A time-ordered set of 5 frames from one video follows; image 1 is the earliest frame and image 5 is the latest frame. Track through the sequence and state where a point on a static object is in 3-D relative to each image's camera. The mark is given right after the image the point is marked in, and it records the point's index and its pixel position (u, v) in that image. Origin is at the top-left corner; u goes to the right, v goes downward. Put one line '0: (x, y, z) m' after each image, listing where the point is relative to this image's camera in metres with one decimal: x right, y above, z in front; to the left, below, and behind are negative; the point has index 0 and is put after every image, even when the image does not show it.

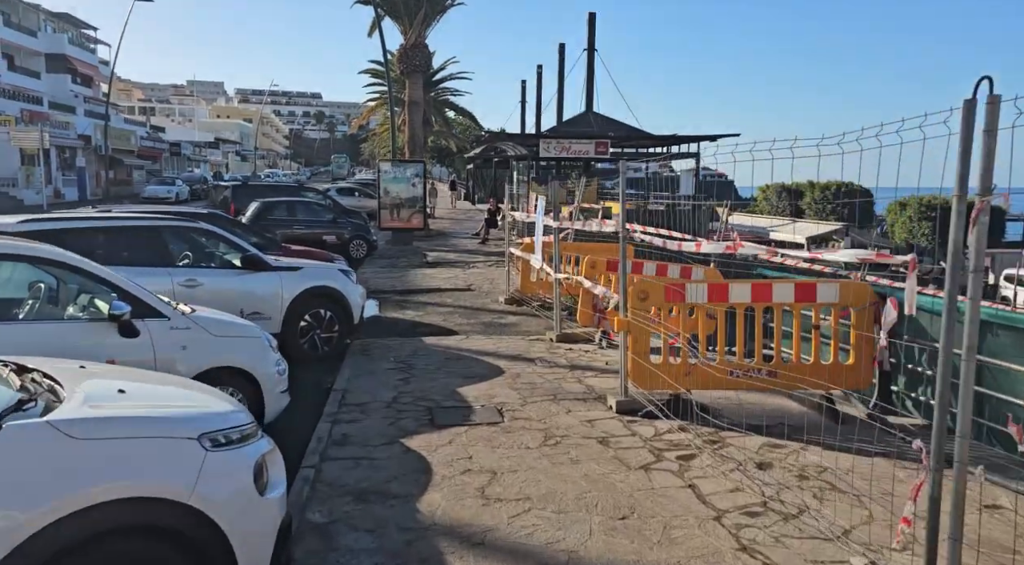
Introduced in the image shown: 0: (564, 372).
0: (+0.5, -0.9, +7.6) m
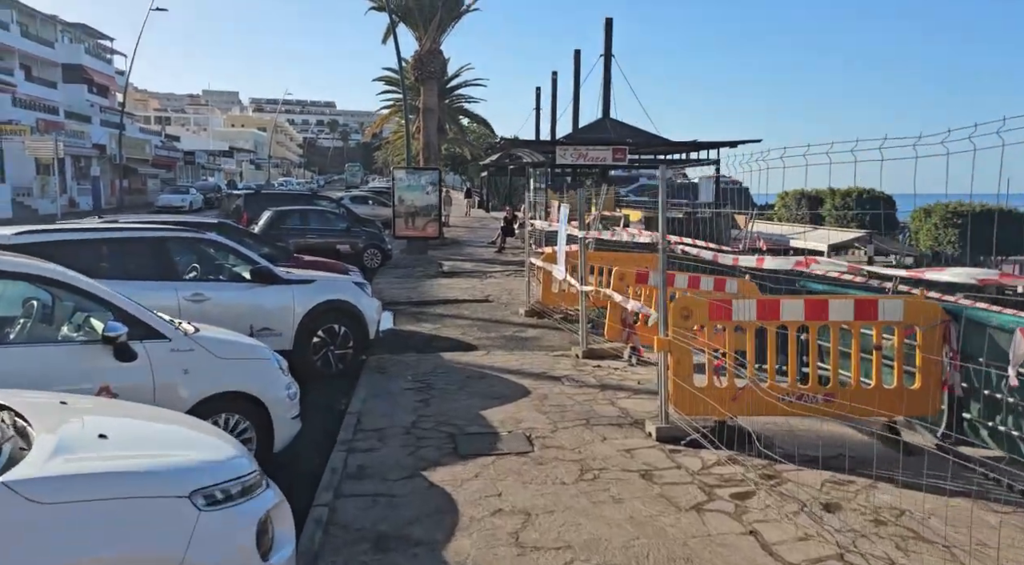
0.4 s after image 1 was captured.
0: (+0.8, -1.1, +7.1) m
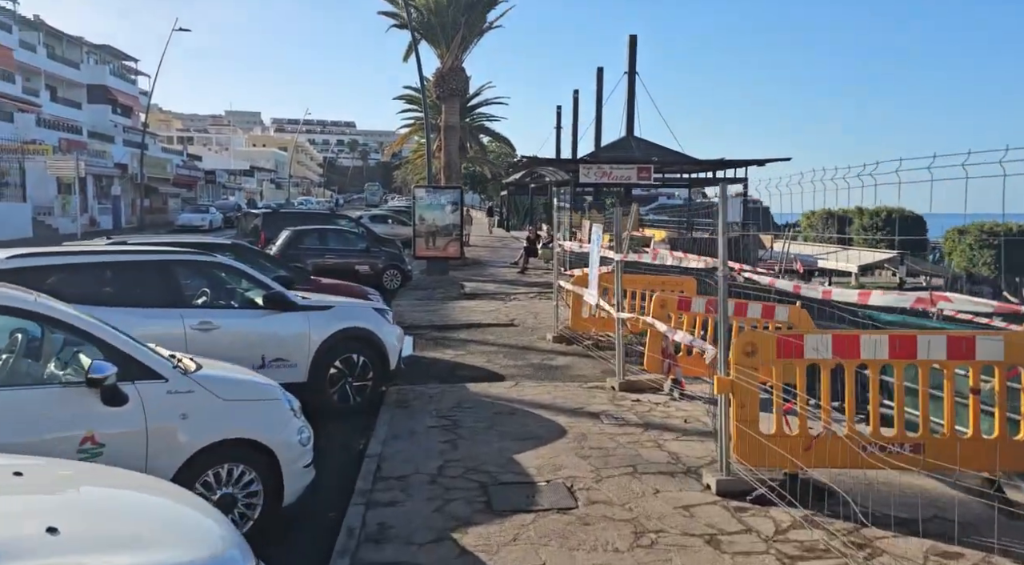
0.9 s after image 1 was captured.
0: (+1.1, -1.3, +6.4) m
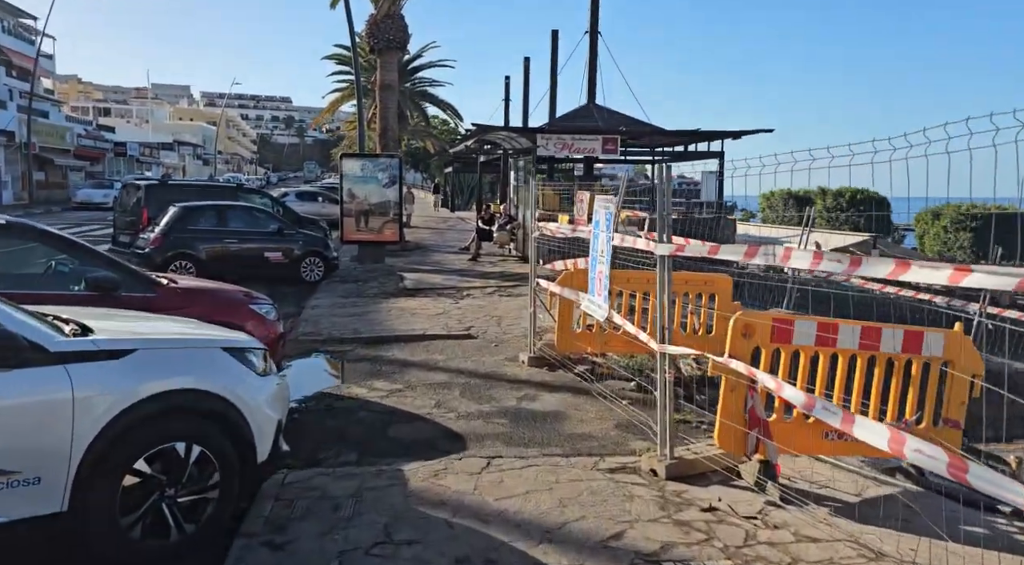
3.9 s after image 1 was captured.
0: (+1.1, -1.5, +2.9) m
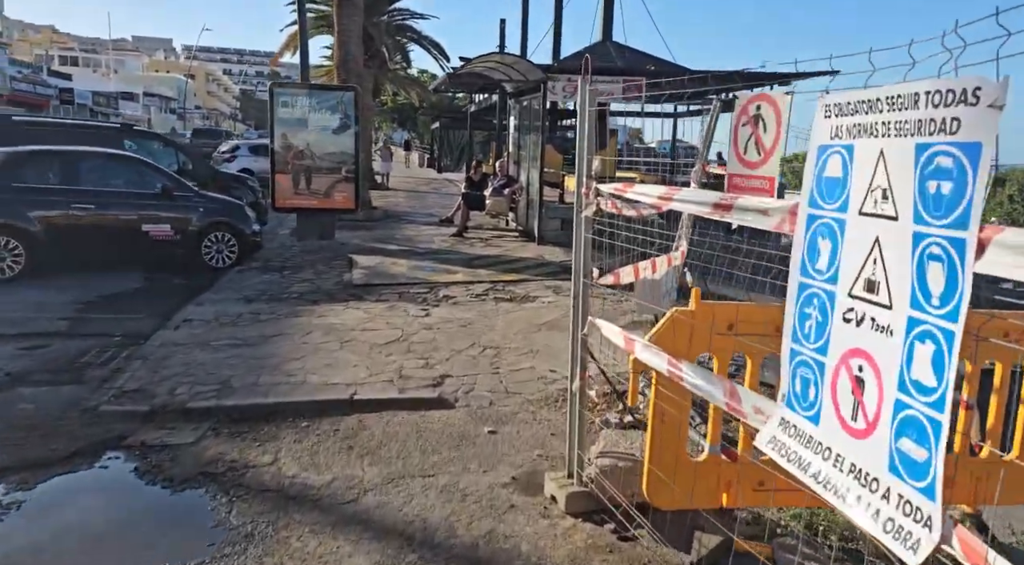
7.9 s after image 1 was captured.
0: (+1.2, -1.9, -1.8) m
